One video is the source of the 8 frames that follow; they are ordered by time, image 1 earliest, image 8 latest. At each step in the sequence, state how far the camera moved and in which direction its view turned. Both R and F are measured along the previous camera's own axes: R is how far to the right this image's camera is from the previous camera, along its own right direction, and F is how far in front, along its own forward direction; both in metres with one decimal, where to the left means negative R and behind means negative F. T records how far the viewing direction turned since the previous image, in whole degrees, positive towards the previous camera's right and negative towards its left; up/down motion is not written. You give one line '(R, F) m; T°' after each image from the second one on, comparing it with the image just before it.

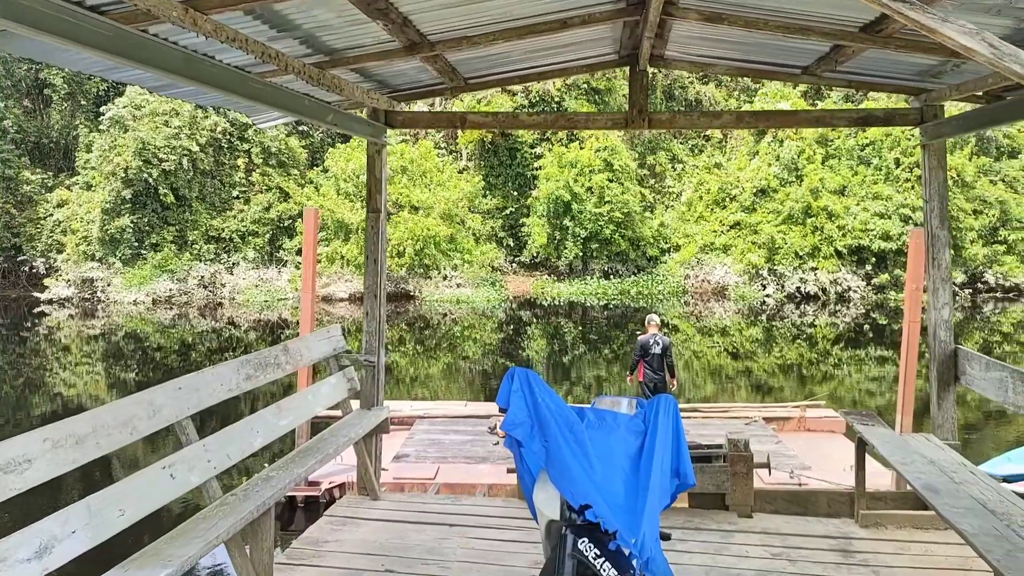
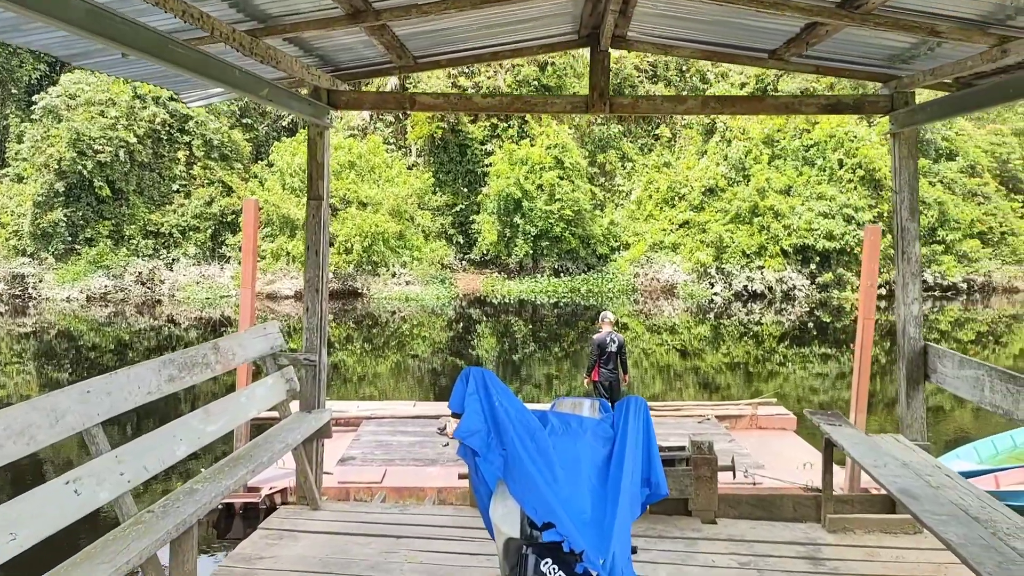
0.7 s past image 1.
(0.0, +0.2) m; +4°
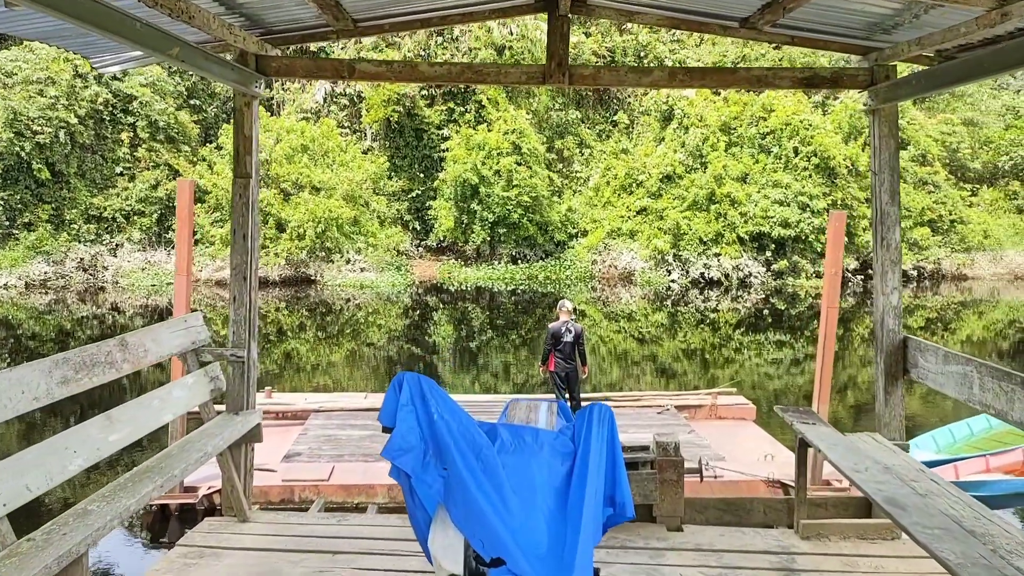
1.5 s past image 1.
(0.0, +0.2) m; +3°
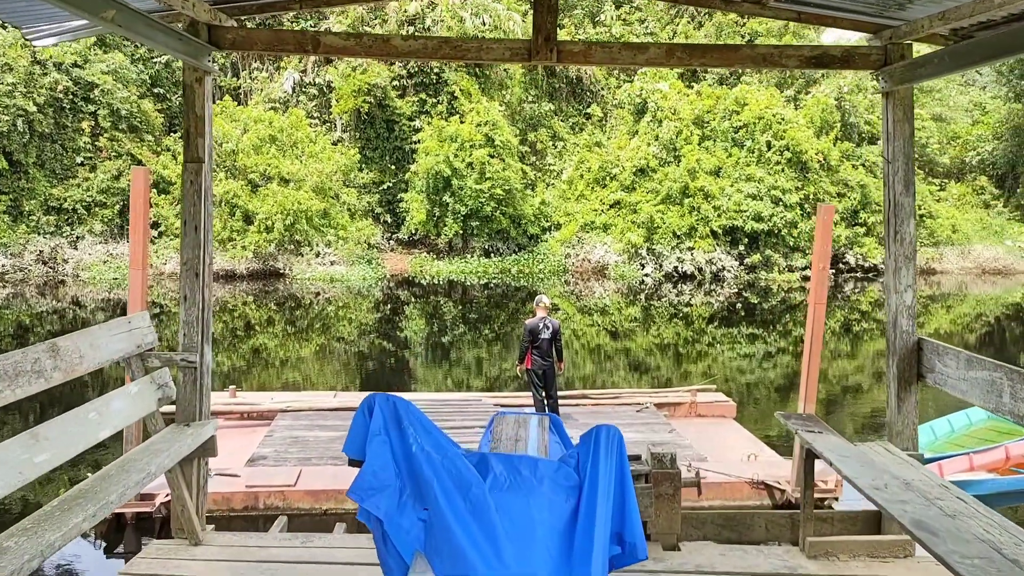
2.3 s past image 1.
(0.0, +0.2) m; +2°
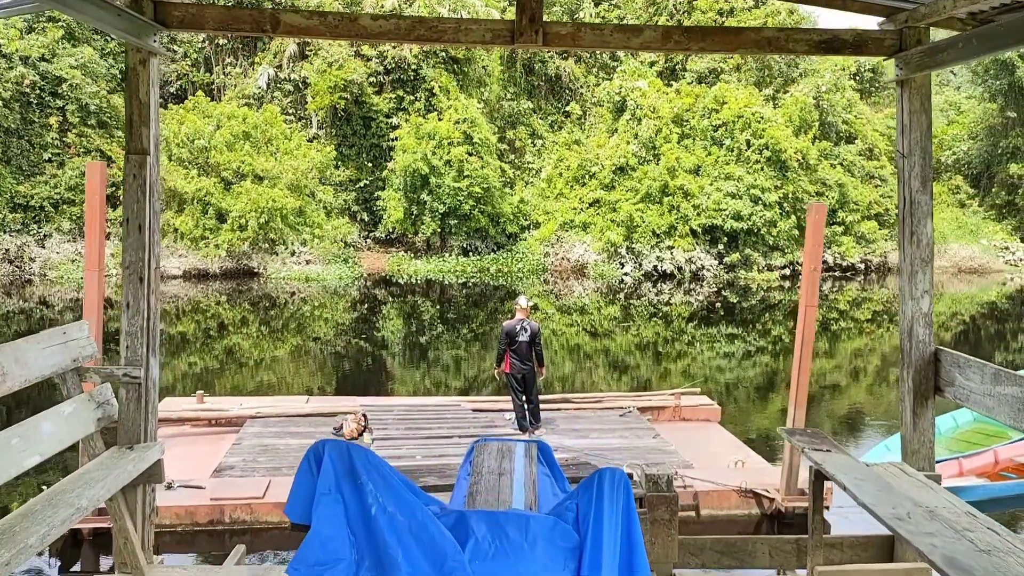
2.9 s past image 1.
(0.0, +0.2) m; +2°
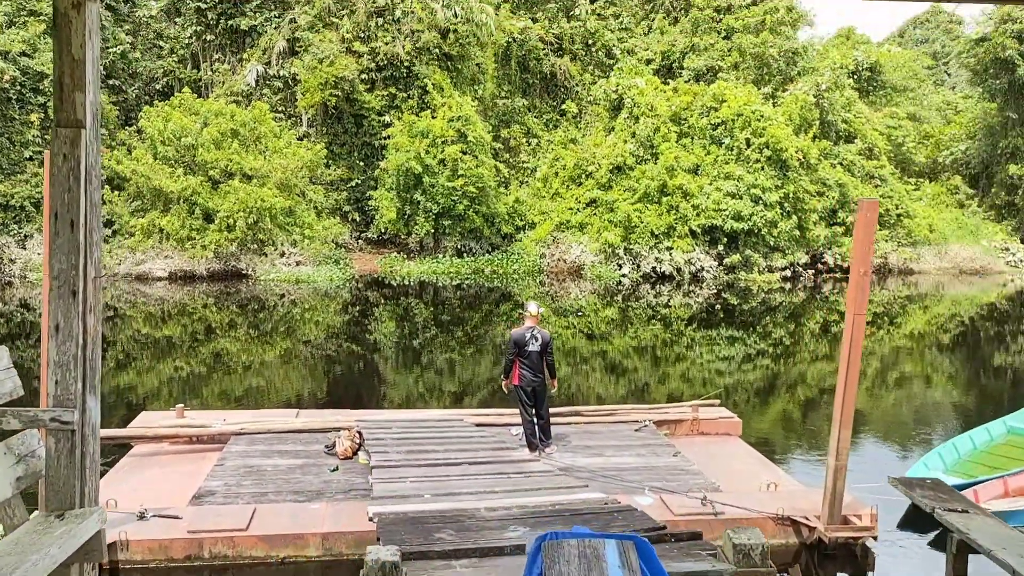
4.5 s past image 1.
(-0.1, +0.5) m; +1°
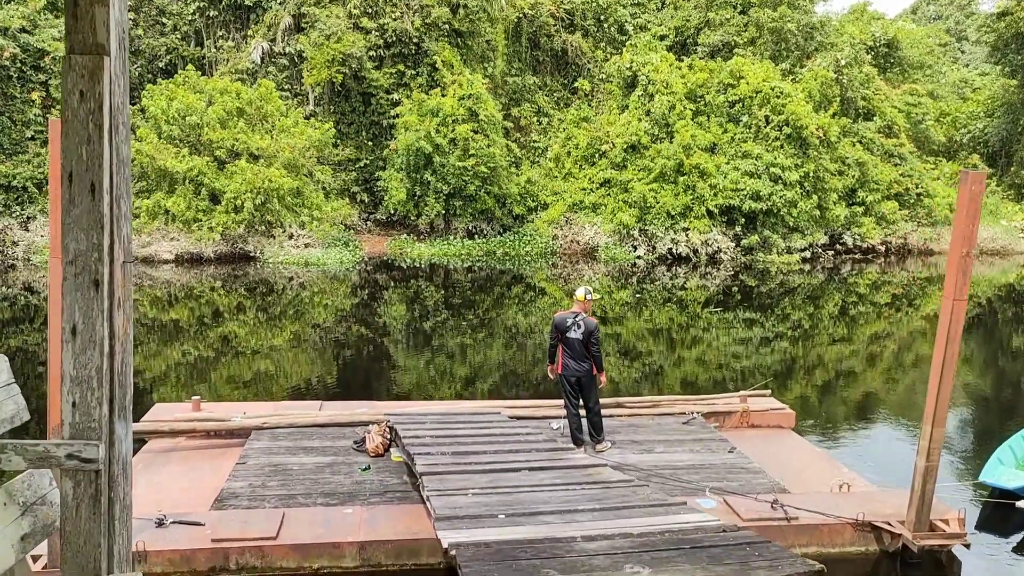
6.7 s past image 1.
(-0.3, +0.4) m; 0°
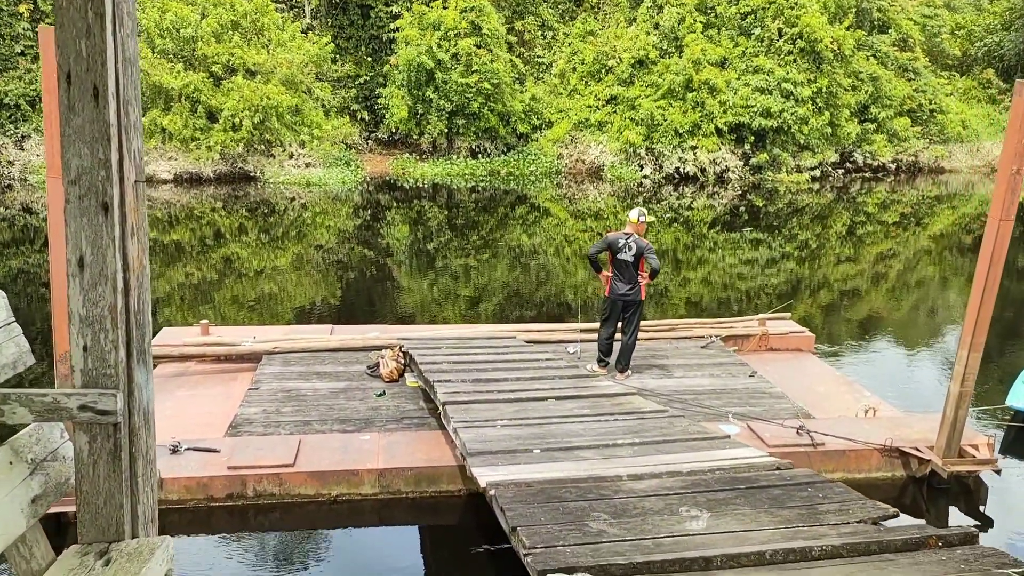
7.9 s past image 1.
(-0.1, +0.2) m; 0°
